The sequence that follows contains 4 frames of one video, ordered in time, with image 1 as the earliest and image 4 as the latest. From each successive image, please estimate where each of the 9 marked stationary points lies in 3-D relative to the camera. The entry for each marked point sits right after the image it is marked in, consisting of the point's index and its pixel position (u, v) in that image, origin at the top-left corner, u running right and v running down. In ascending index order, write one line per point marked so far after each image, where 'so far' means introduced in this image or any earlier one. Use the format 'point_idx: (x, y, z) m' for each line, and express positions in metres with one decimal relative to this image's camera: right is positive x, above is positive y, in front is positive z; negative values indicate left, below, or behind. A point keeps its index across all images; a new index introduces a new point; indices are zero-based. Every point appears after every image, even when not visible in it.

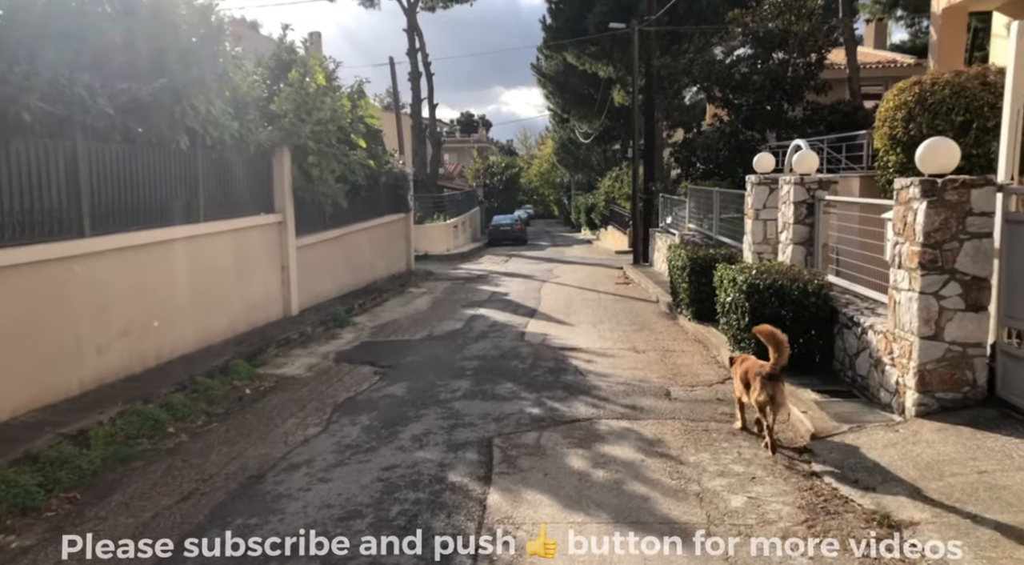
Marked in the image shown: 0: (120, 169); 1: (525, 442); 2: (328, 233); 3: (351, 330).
0: (-3.9, +1.1, +6.9) m
1: (+0.1, -1.2, +5.3) m
2: (-3.4, +0.9, +12.5) m
3: (-2.5, -0.8, +10.6) m
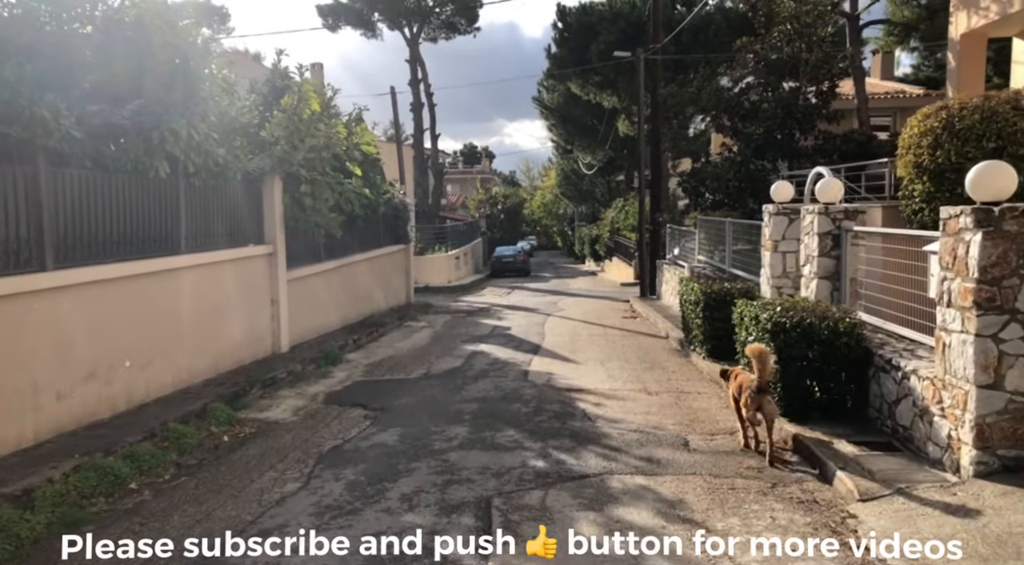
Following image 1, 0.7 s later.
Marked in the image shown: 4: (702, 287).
0: (-3.9, +0.8, +6.4) m
1: (+0.1, -1.5, +4.7) m
2: (-3.3, +0.3, +12.0) m
3: (-2.5, -1.3, +10.1) m
4: (+2.6, -0.1, +9.3) m
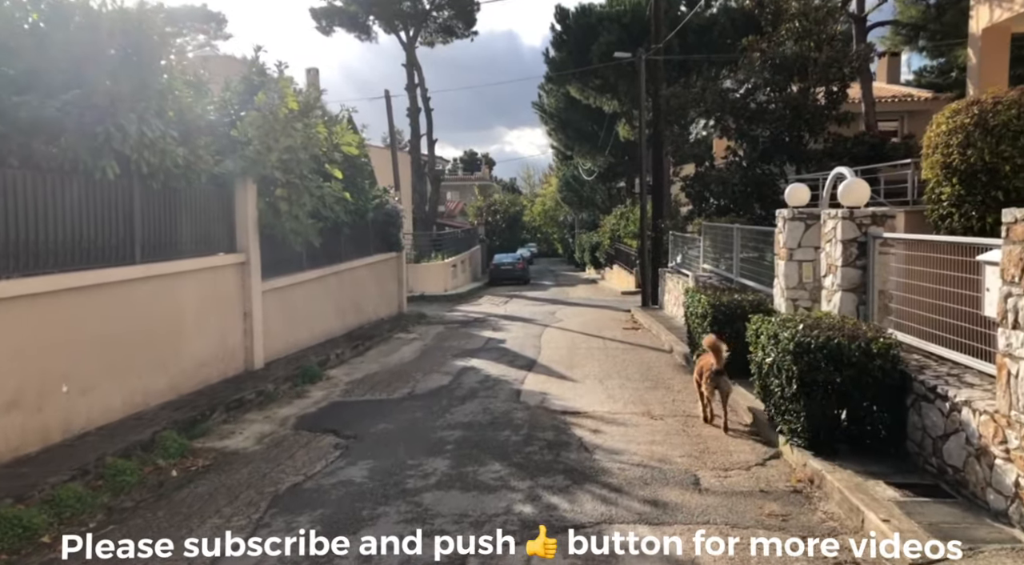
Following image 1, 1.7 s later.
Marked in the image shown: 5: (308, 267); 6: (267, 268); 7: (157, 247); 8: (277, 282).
0: (-4.0, +0.7, +5.7) m
1: (0.0, -1.6, +4.0) m
2: (-3.4, +0.1, +11.3) m
3: (-2.6, -1.4, +9.3) m
4: (+2.5, -0.2, +8.5) m
5: (-3.5, +0.3, +11.7) m
6: (-3.6, +0.2, +10.1) m
7: (-3.9, +0.4, +7.6) m
8: (-3.5, 0.0, +10.2) m
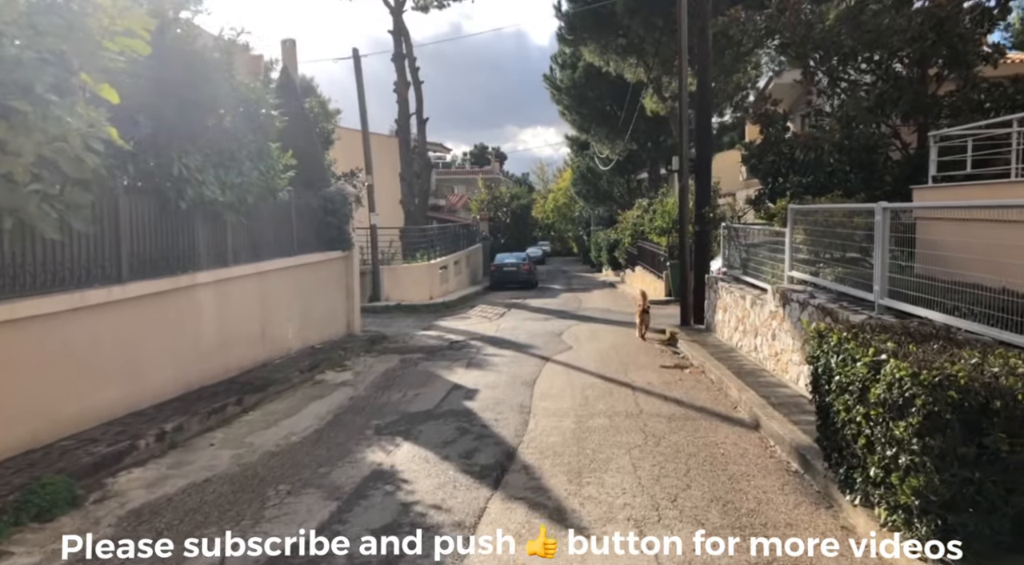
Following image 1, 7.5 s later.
0: (-4.5, +0.5, +0.8) m
1: (-0.5, -1.8, -1.0) m
2: (-3.8, -0.1, +6.3) m
3: (-3.0, -1.6, +4.3) m
4: (+2.1, -0.4, +3.5) m
5: (-3.8, +0.1, +6.8) m
6: (-4.0, 0.0, +5.2) m
7: (-4.3, +0.2, +2.7) m
8: (-3.9, -0.2, +5.3) m
